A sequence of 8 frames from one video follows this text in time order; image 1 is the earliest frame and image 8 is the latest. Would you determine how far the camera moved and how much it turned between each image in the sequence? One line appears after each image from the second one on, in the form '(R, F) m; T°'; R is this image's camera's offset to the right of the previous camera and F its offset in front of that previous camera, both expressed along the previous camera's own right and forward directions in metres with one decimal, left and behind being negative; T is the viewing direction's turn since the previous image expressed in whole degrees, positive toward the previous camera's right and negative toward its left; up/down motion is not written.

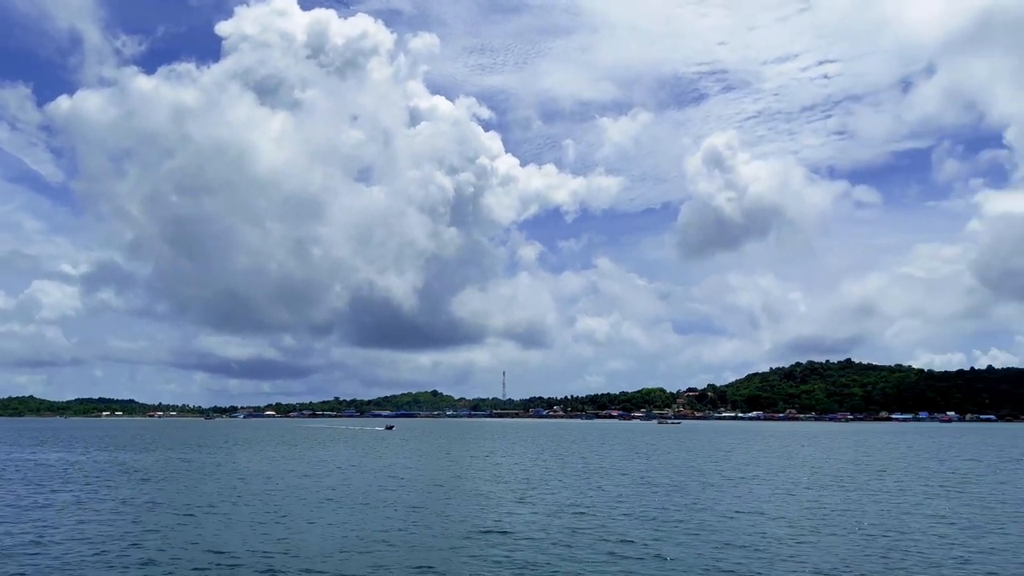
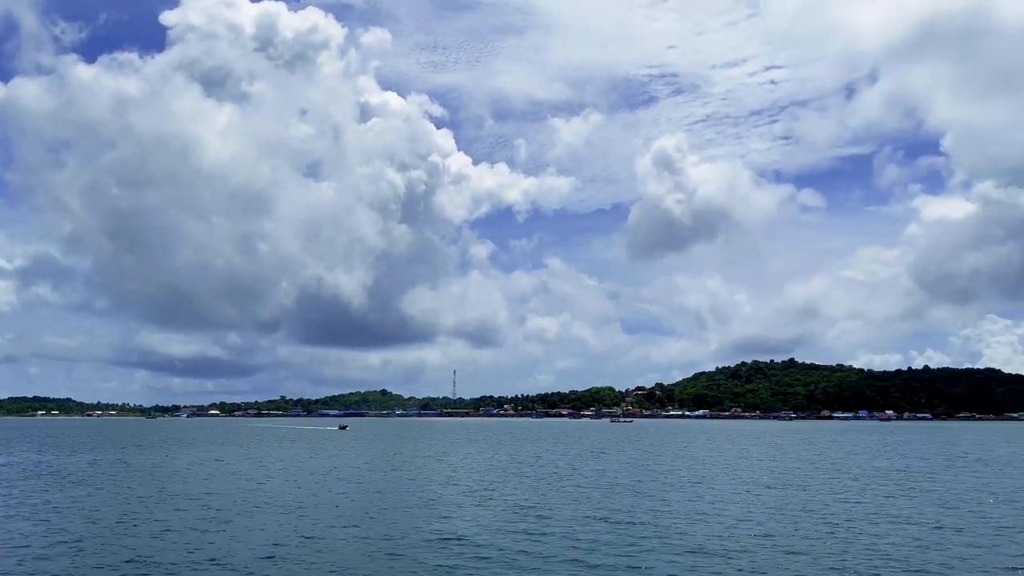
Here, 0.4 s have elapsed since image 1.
(-0.1, +0.3) m; +3°
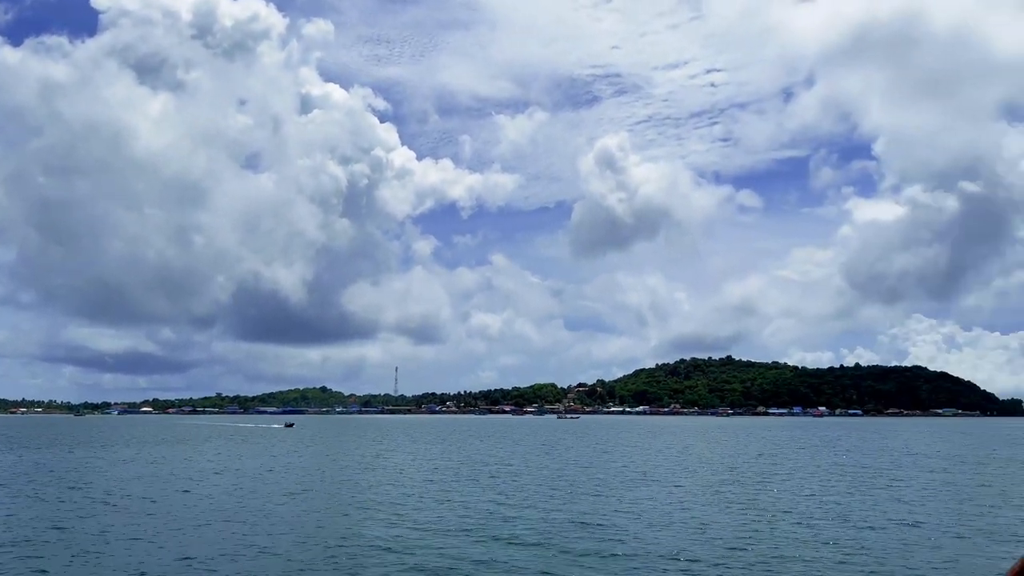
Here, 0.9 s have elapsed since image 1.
(-0.2, +0.5) m; +4°
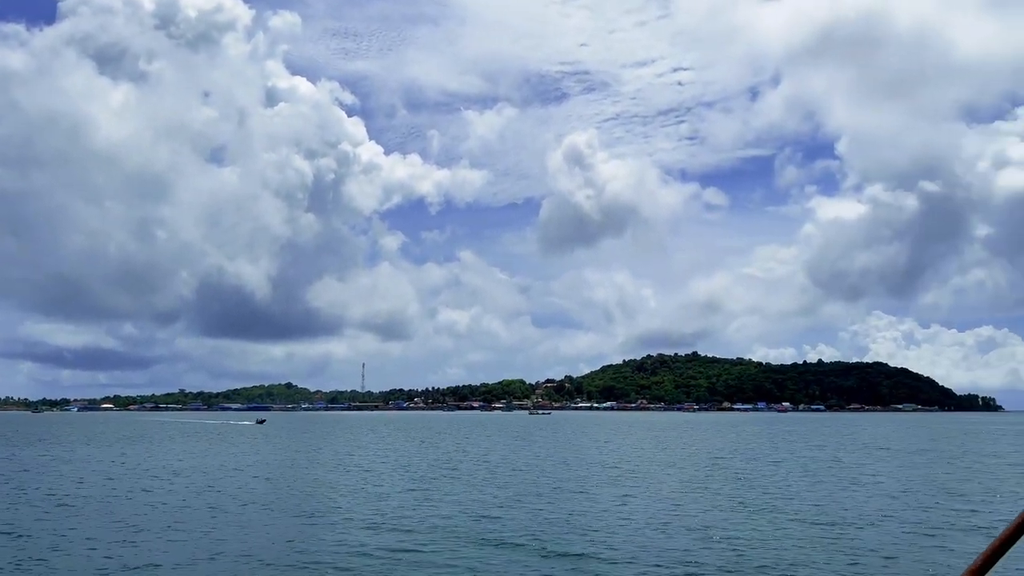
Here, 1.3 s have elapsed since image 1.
(-0.2, +0.2) m; +2°
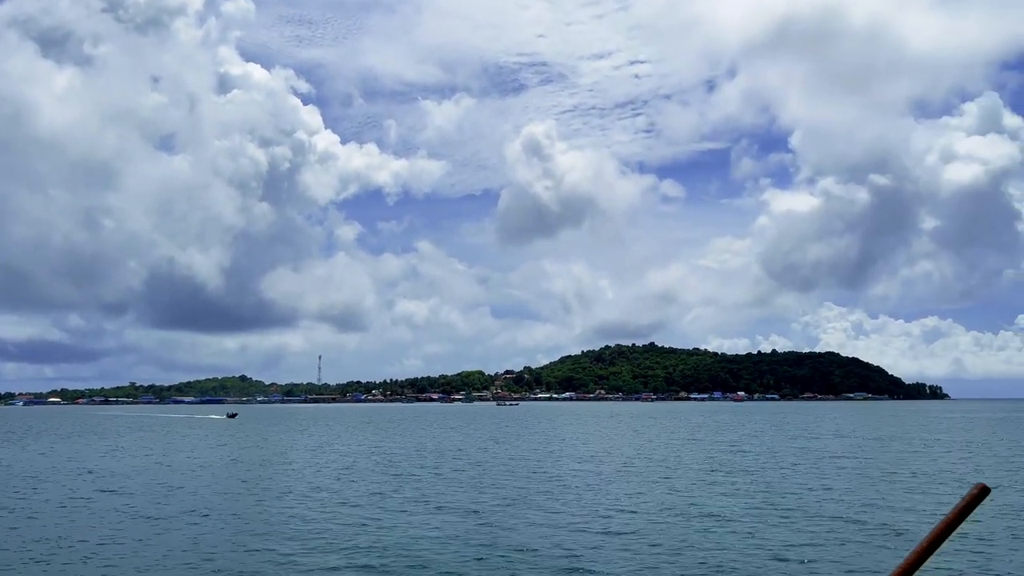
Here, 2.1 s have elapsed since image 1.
(-0.4, +0.6) m; +3°
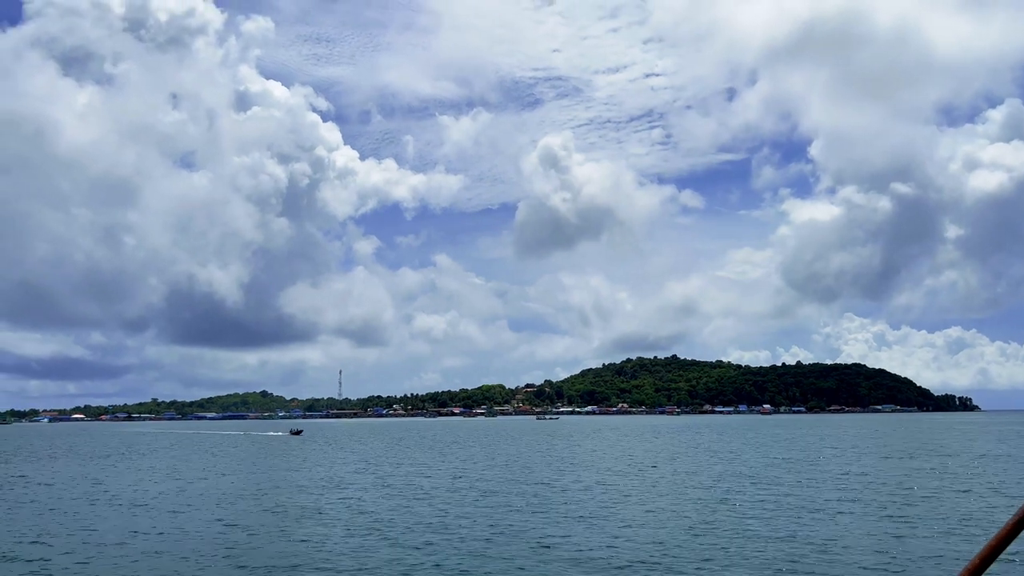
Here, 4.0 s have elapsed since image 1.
(-0.7, +0.8) m; -1°
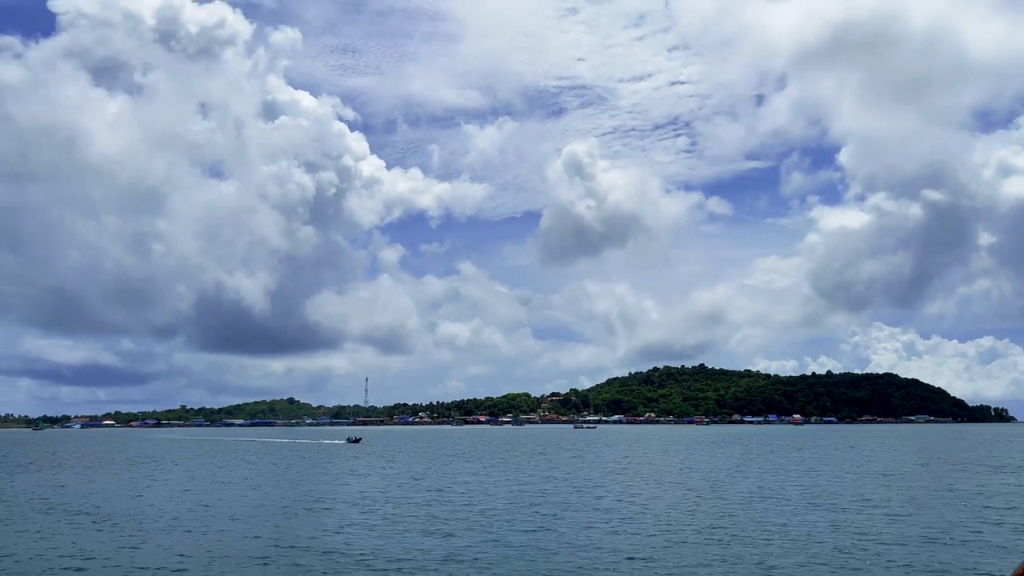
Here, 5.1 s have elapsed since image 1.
(-0.5, +0.5) m; -2°
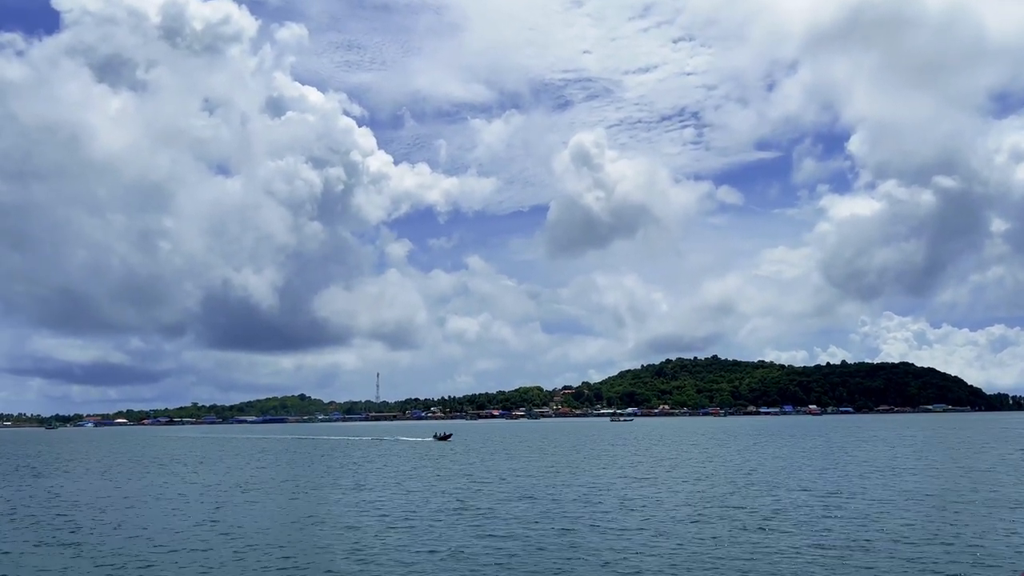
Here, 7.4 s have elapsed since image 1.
(-0.7, +1.0) m; 0°
